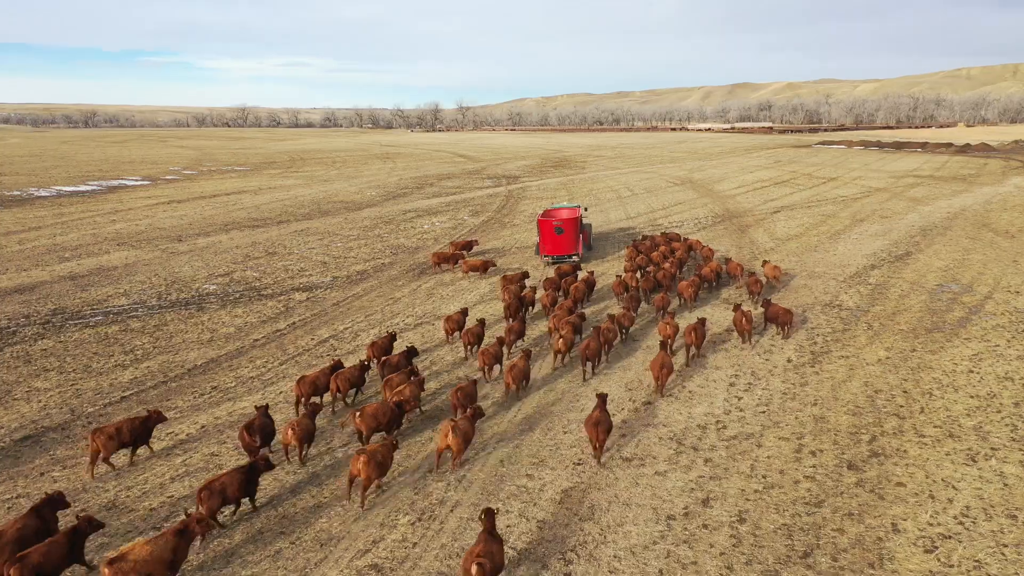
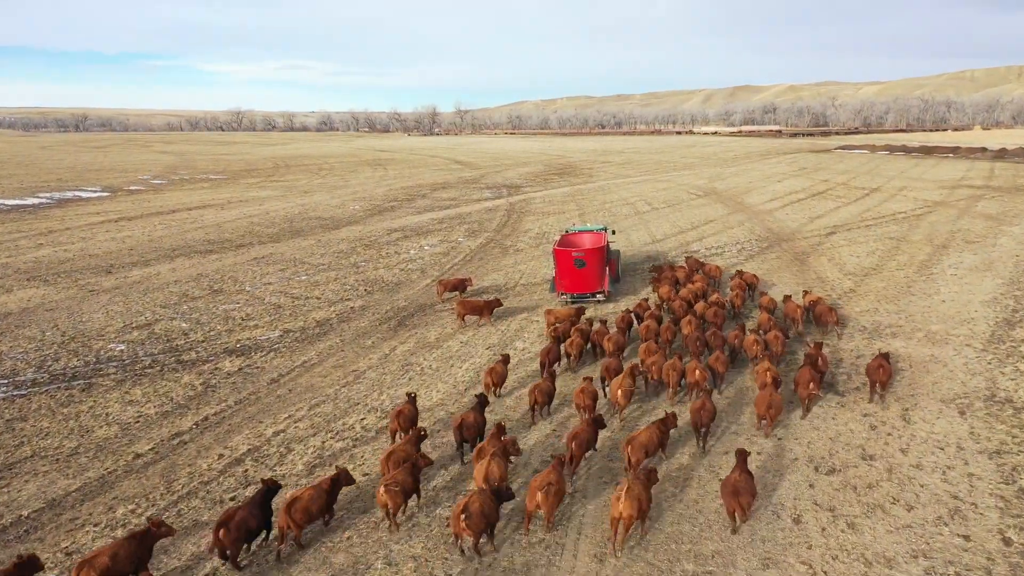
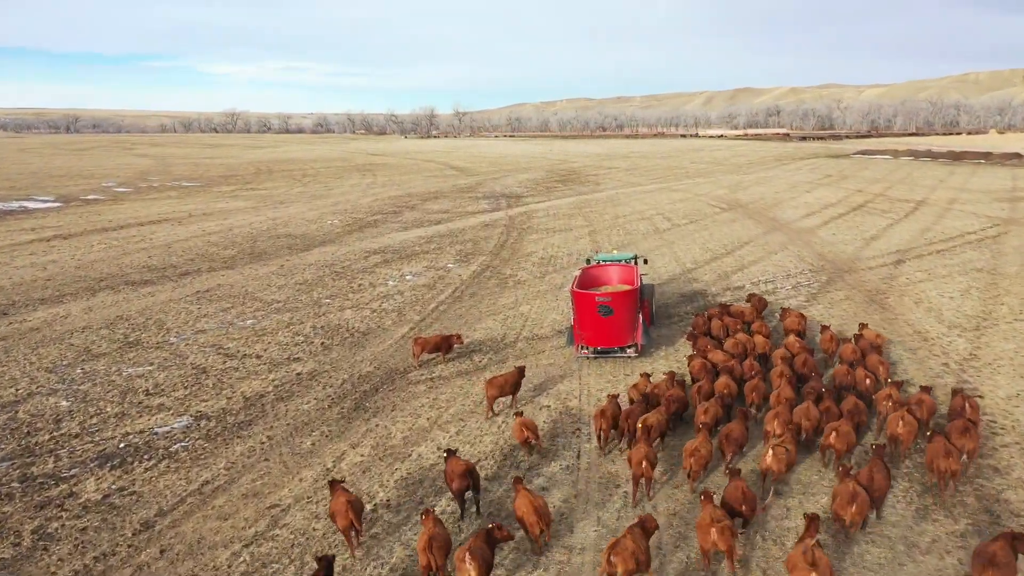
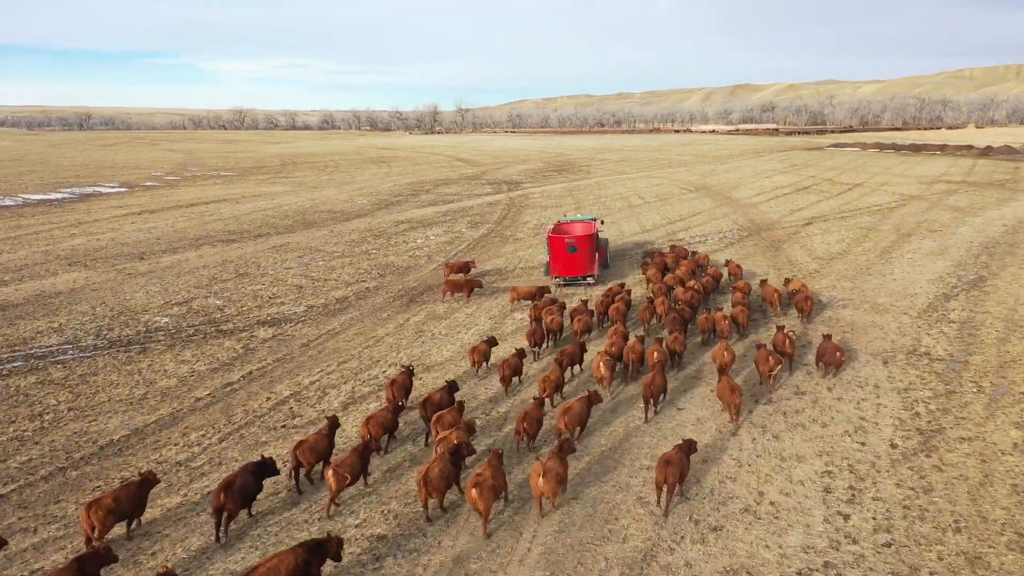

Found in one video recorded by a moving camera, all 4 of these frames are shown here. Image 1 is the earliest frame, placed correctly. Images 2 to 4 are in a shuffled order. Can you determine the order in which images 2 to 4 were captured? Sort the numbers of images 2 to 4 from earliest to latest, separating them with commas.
4, 2, 3
